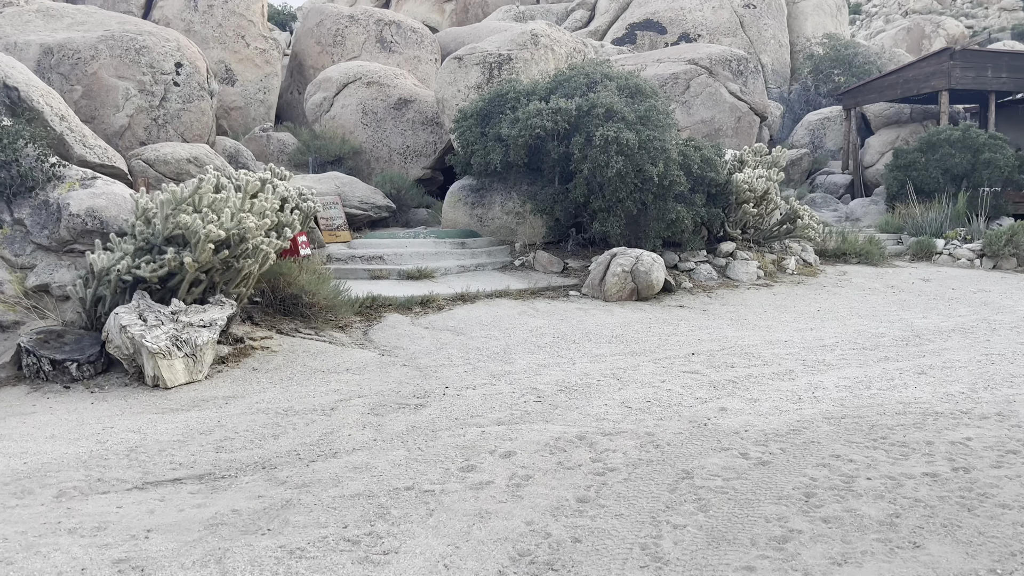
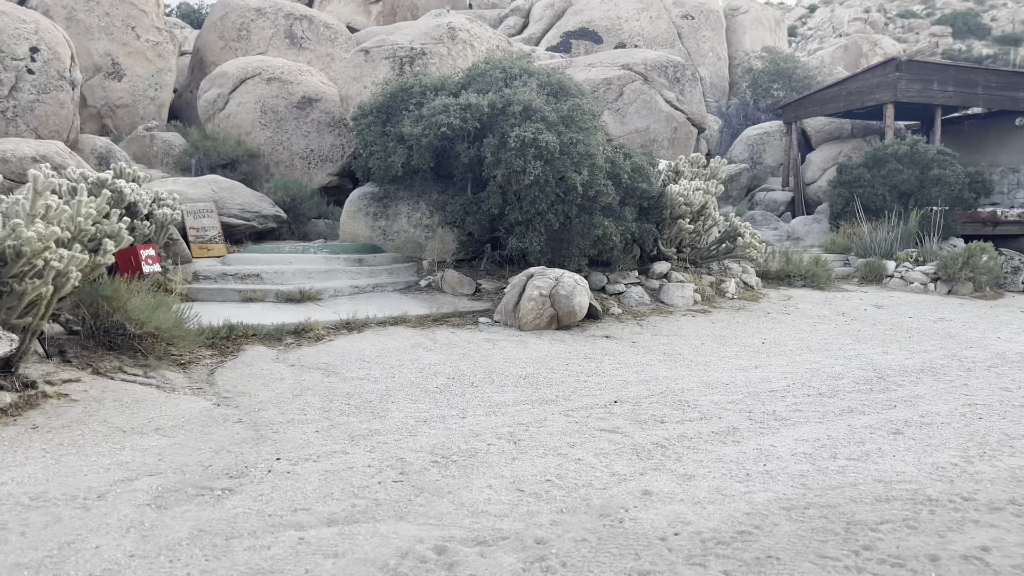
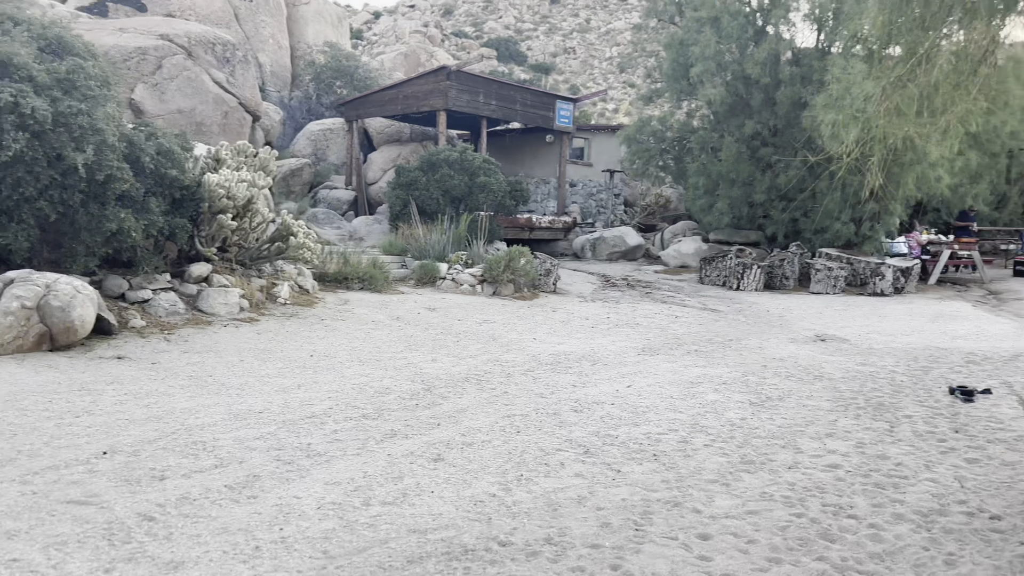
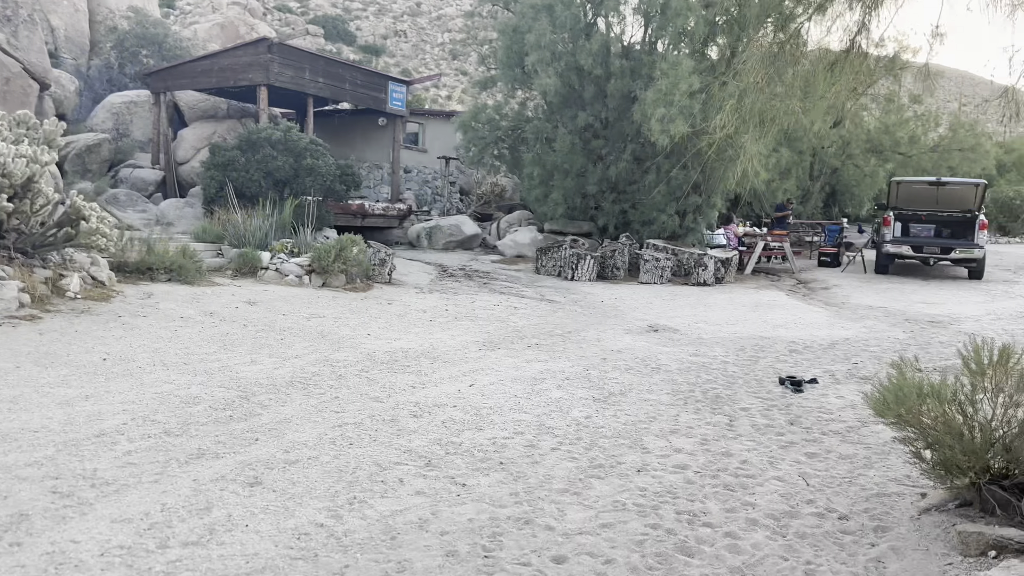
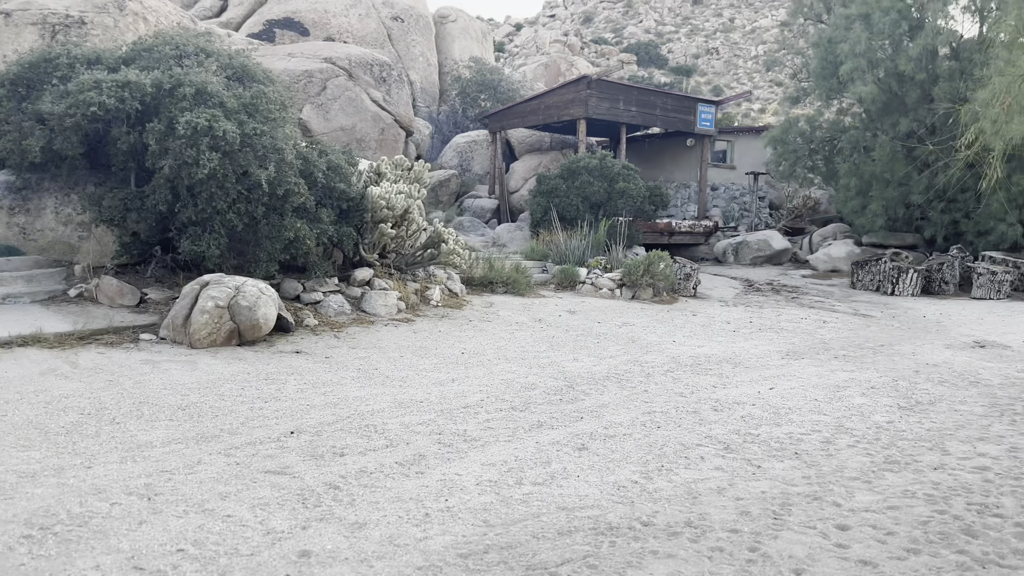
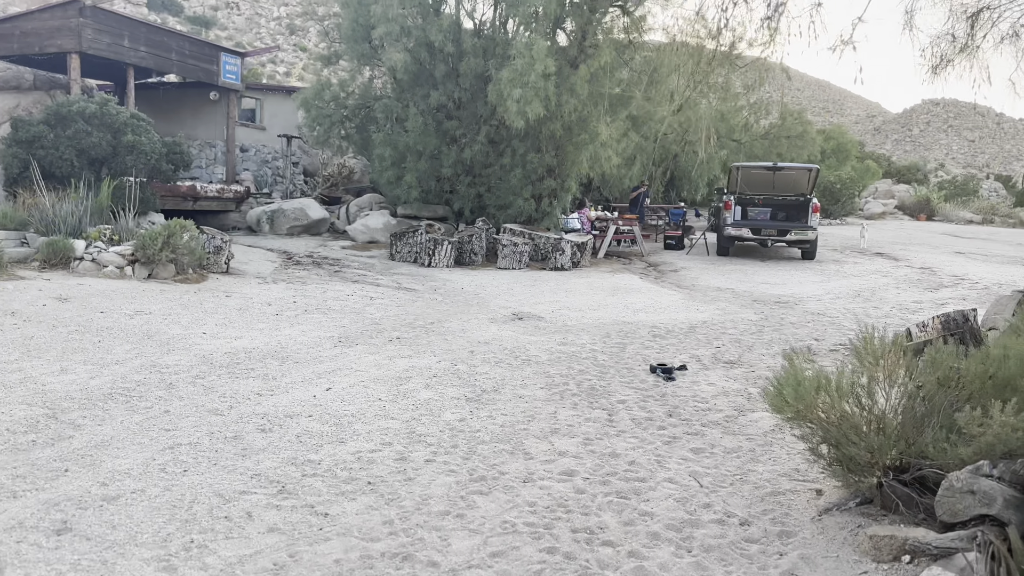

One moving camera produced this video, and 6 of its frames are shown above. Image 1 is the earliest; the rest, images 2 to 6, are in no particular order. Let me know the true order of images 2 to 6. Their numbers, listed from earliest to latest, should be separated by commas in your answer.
2, 5, 3, 4, 6
